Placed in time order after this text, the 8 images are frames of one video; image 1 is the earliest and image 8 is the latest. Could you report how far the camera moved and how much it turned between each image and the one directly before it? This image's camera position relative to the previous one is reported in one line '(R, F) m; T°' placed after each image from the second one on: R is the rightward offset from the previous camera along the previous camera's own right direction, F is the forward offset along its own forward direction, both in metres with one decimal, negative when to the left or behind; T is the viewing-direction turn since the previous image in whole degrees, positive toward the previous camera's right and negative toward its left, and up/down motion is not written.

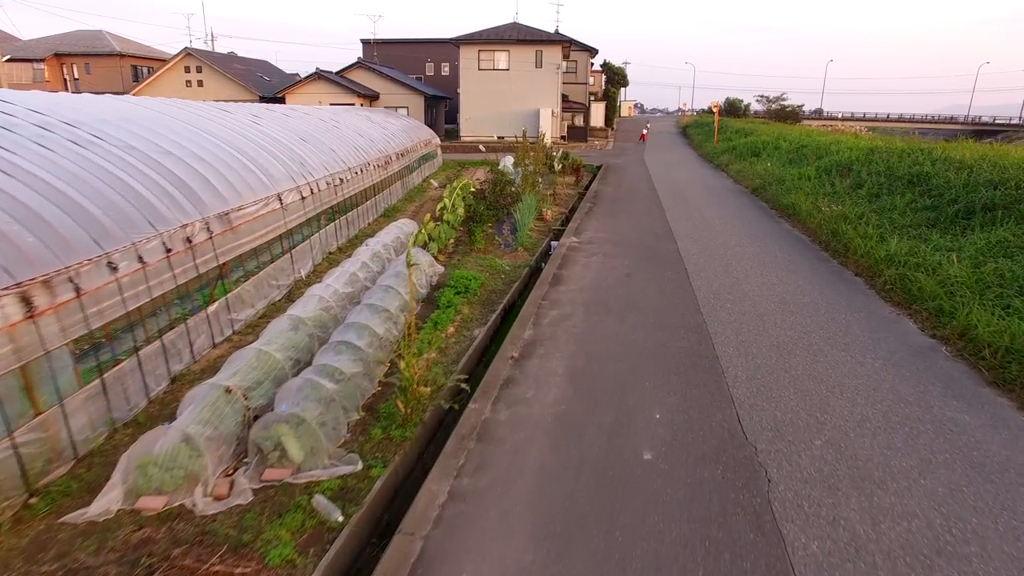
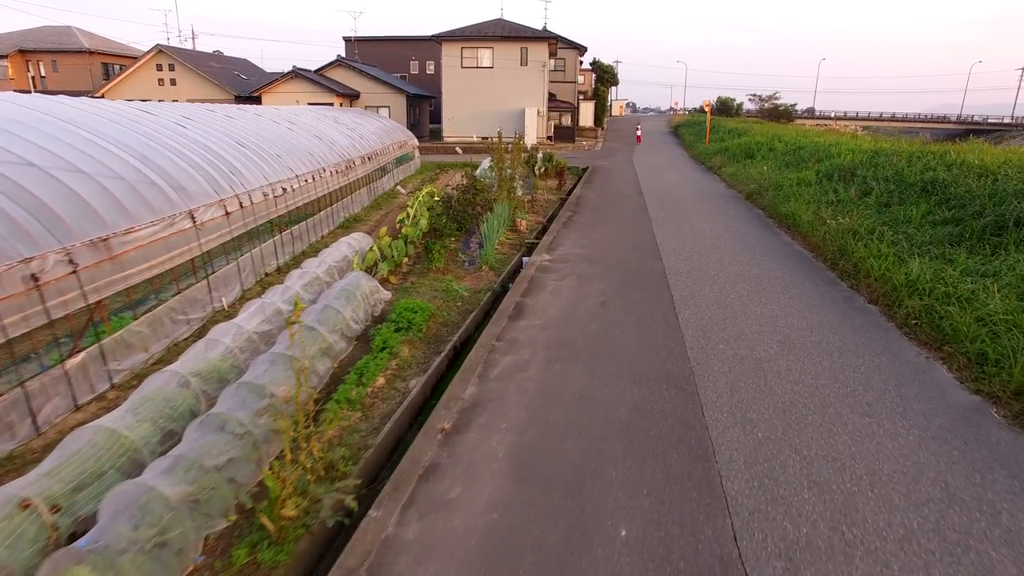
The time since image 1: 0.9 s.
(+0.4, +1.0) m; +1°
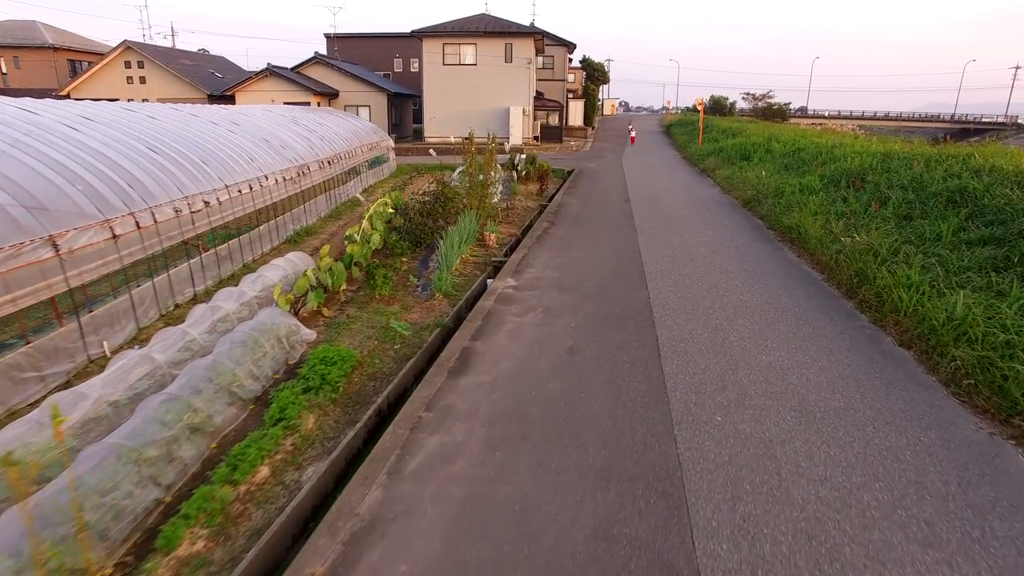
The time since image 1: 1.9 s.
(+0.4, +1.1) m; +1°
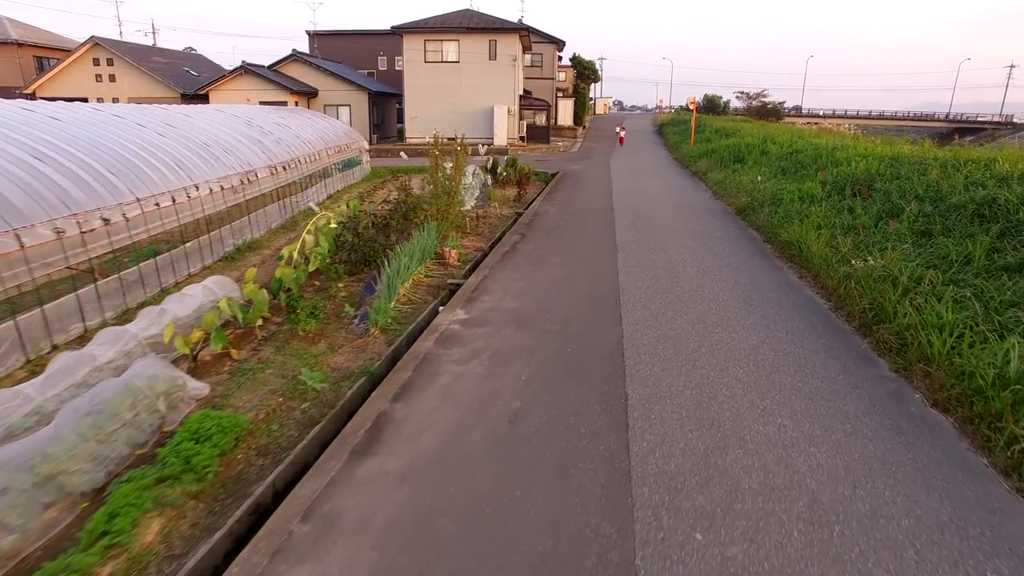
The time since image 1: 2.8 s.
(+0.4, +0.9) m; 0°
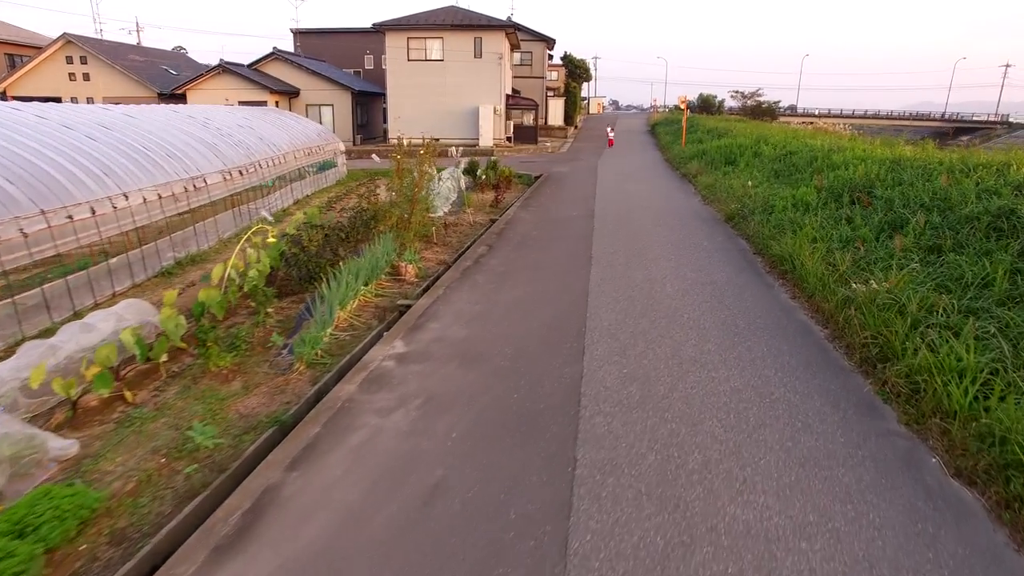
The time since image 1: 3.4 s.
(+0.4, +0.7) m; 0°
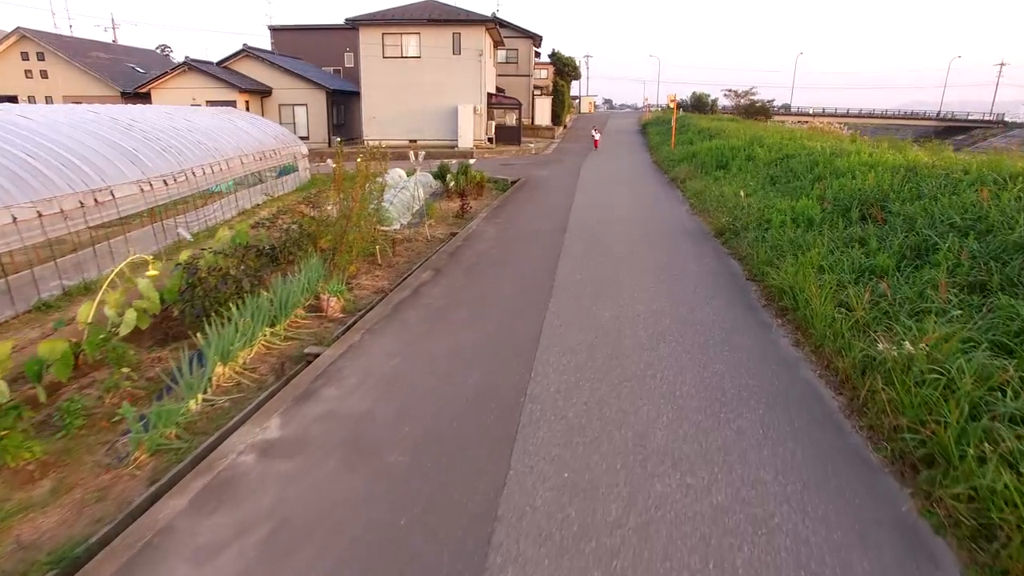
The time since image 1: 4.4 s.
(+0.5, +1.1) m; 0°
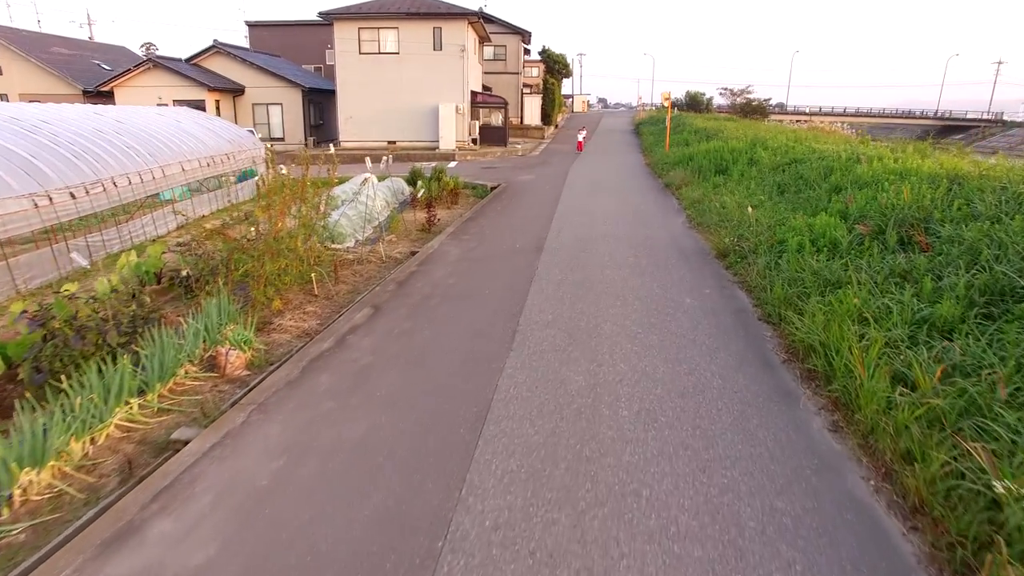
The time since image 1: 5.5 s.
(+0.4, +1.2) m; 0°
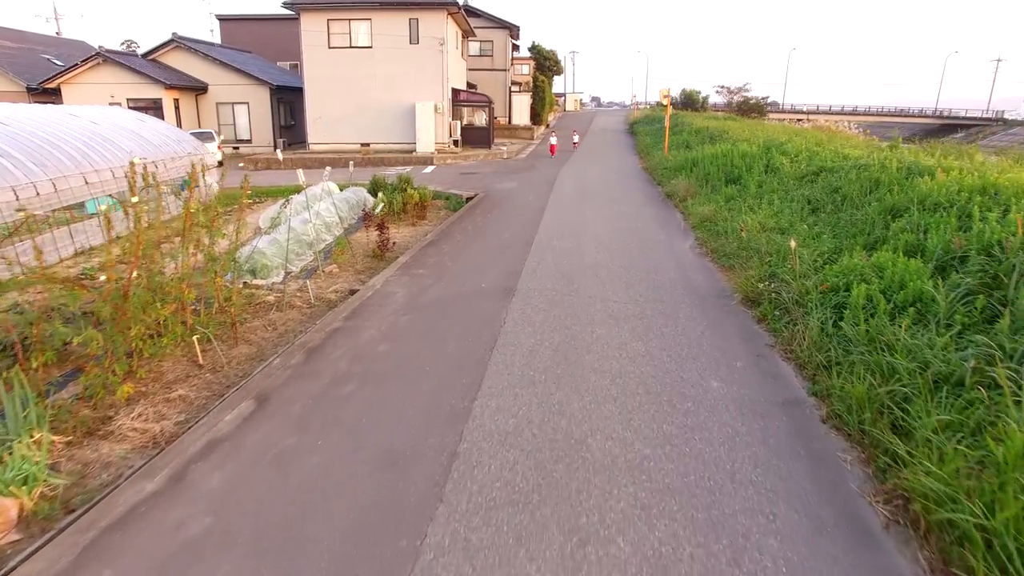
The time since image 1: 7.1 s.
(+0.3, +1.6) m; +1°
